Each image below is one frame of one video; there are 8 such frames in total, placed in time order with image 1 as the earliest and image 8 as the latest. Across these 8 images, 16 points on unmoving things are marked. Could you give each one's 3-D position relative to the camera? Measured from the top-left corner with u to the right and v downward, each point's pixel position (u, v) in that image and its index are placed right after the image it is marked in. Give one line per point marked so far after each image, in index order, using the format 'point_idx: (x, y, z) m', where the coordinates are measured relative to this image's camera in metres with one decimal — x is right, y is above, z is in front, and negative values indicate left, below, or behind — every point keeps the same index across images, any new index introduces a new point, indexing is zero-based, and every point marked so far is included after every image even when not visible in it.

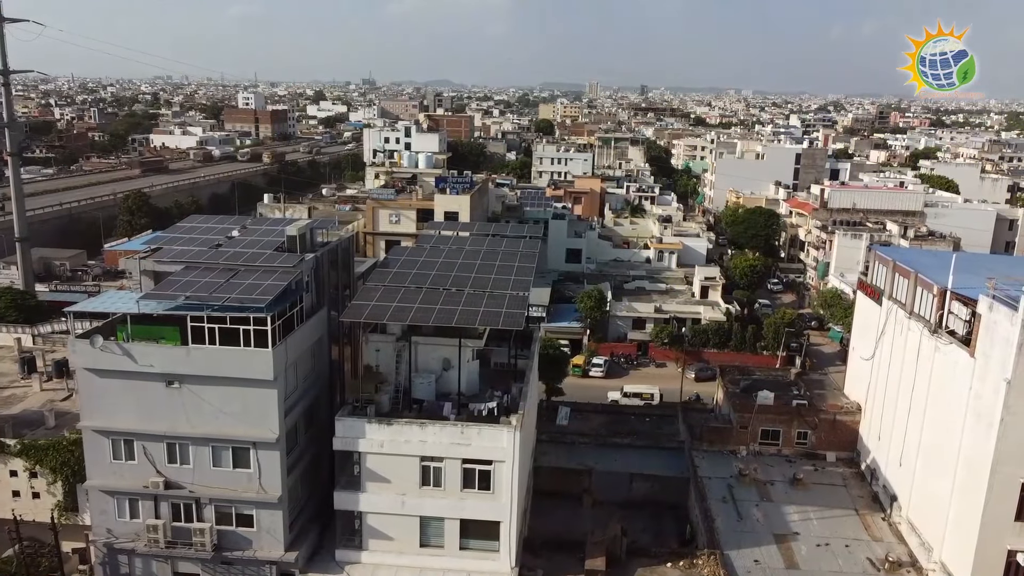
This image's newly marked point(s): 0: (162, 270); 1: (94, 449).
0: (-8.2, +0.4, +18.9) m
1: (-9.1, -3.5, +17.7) m
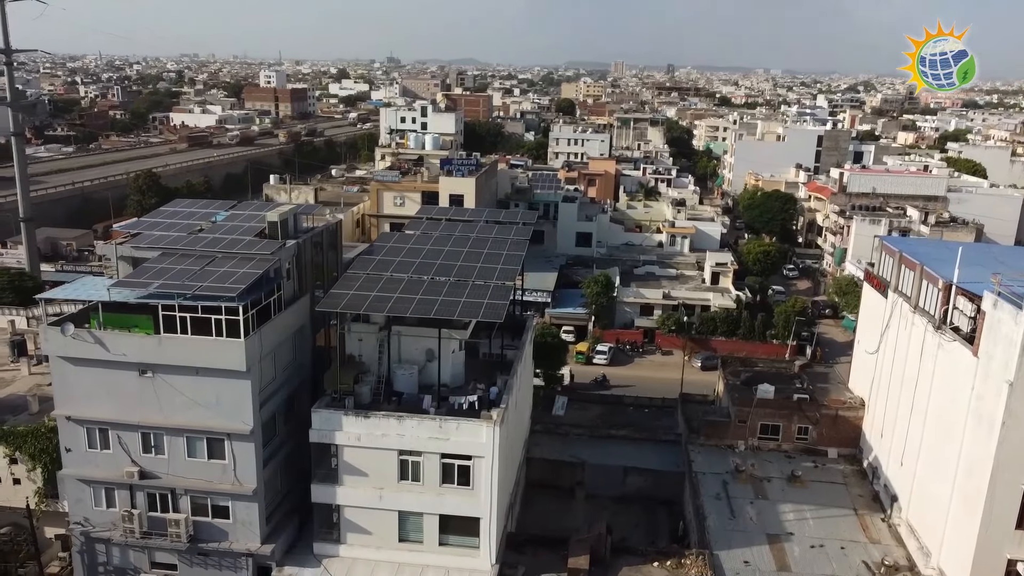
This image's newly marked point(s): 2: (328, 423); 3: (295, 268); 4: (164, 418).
0: (-8.5, +0.7, +18.5) m
1: (-9.5, -3.2, +17.5) m
2: (-3.9, -2.9, +17.3) m
3: (-5.2, +0.5, +19.2) m
4: (-7.3, -2.7, +17.1) m
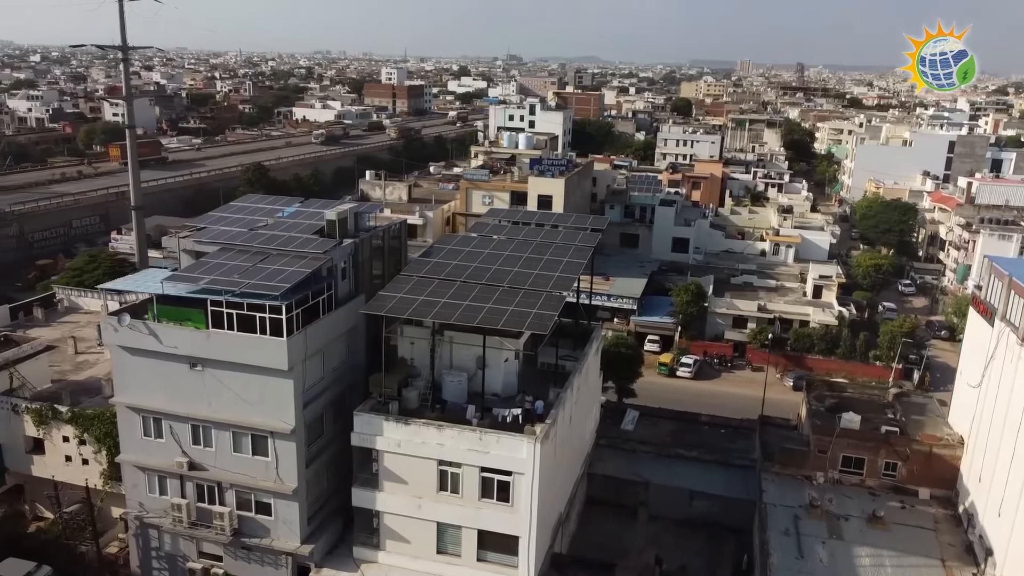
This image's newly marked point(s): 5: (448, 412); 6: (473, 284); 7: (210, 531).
0: (-7.2, +0.9, +18.8) m
1: (-8.5, -3.0, +17.9) m
2: (-3.0, -2.9, +17.0) m
3: (-3.8, +0.5, +19.1) m
4: (-6.3, -2.6, +17.2) m
5: (-1.4, -2.7, +17.6) m
6: (-0.9, +0.1, +18.3) m
7: (-6.5, -5.3, +17.7) m
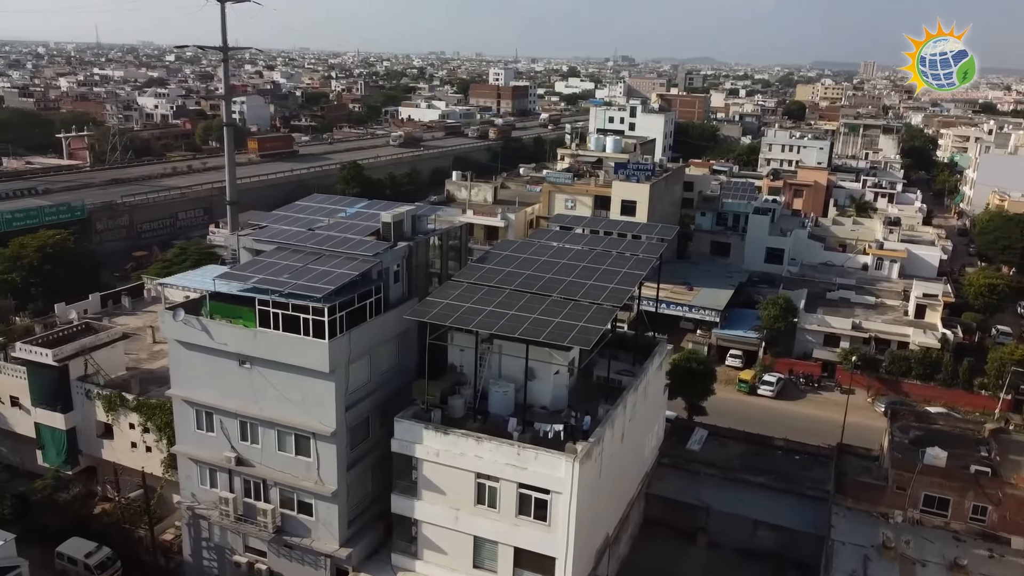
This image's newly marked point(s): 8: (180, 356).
0: (-5.9, +0.9, +19.1) m
1: (-7.5, -2.9, +18.4) m
2: (-2.1, -3.0, +16.8) m
3: (-2.6, +0.4, +18.9) m
4: (-5.4, -2.6, +17.4) m
5: (-0.4, -2.9, +17.1) m
6: (+0.2, -0.1, +17.7) m
7: (-5.7, -5.2, +17.9) m
8: (-7.3, -1.5, +18.0) m
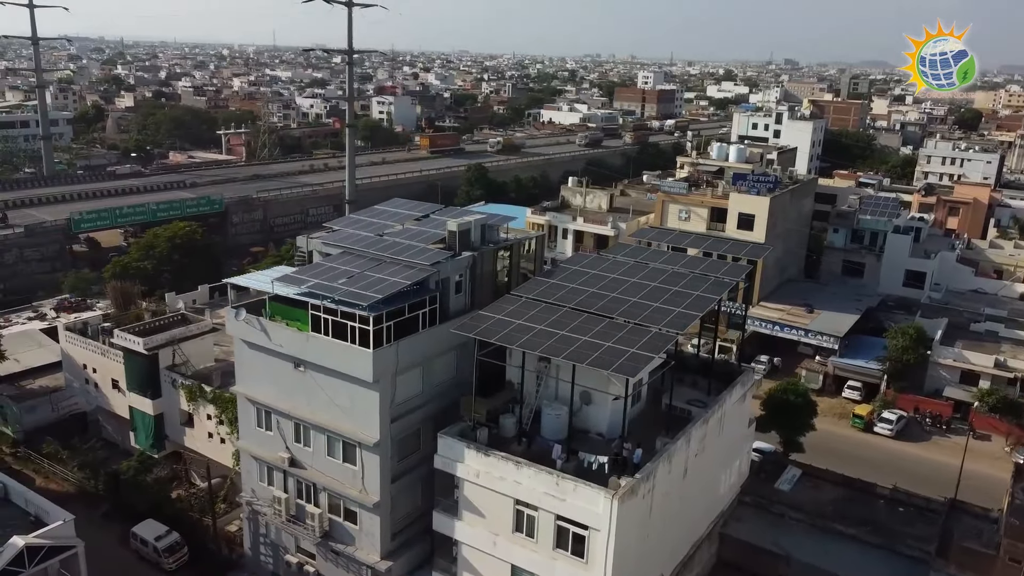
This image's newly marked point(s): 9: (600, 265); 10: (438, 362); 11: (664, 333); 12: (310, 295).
0: (-4.3, +0.8, +19.2) m
1: (-6.2, -2.9, +18.7) m
2: (-1.2, -3.3, +16.2) m
3: (-1.1, +0.1, +18.4) m
4: (-4.3, -2.7, +17.4) m
5: (+0.5, -3.2, +16.3) m
6: (+1.4, -0.5, +16.8) m
7: (-4.6, -5.3, +18.0) m
8: (-6.0, -1.5, +18.3) m
9: (+2.1, +0.6, +19.1) m
10: (-1.6, -1.6, +17.8) m
11: (+3.0, -0.9, +15.8) m
12: (-4.1, -0.1, +16.7) m
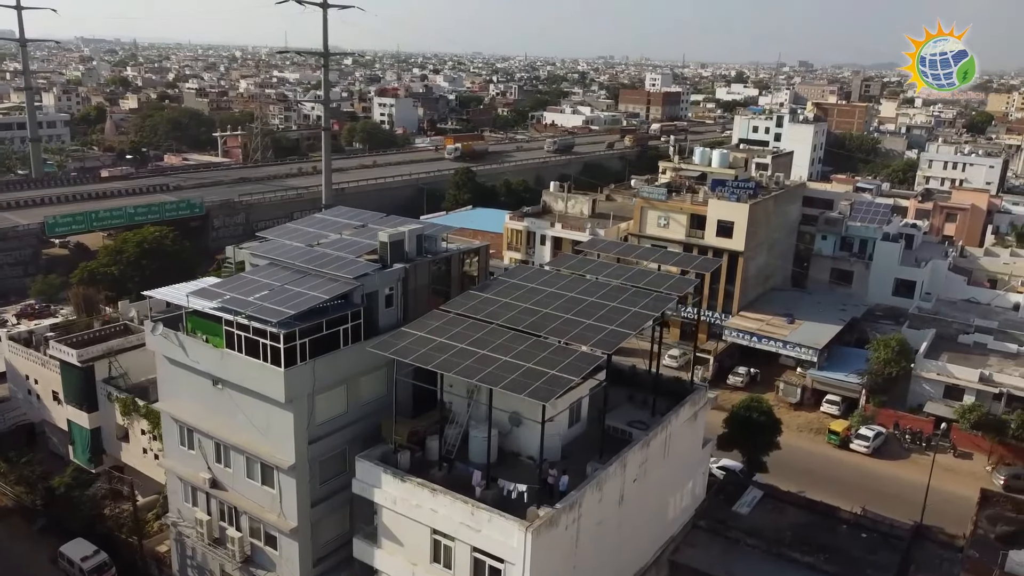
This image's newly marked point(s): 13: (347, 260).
0: (-5.8, +0.6, +18.4) m
1: (-7.6, -3.2, +18.0) m
2: (-2.7, -3.6, +15.4) m
3: (-2.5, -0.2, +17.6) m
4: (-5.8, -3.0, +16.6) m
5: (-1.0, -3.5, +15.4) m
6: (-0.1, -0.8, +15.9) m
7: (-6.1, -5.6, +17.2) m
8: (-7.5, -1.8, +17.6) m
9: (+0.6, +0.2, +18.2) m
10: (-3.1, -1.9, +17.0) m
11: (+1.5, -1.2, +14.9) m
12: (-5.6, -0.4, +15.9) m
13: (-3.5, +0.6, +17.4) m
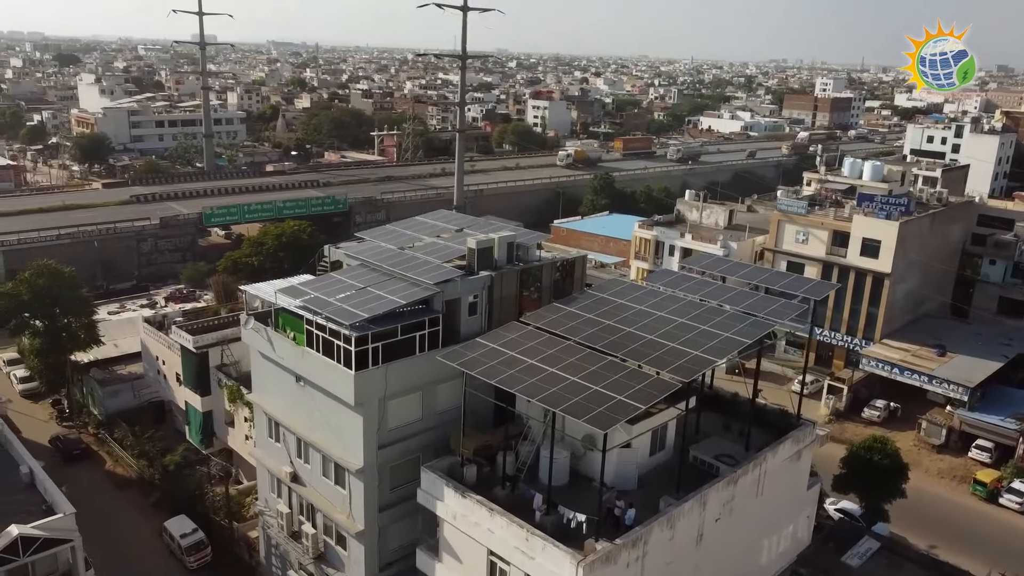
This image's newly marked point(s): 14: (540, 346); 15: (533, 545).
0: (-3.7, +0.6, +18.6) m
1: (-5.8, -3.1, +18.5) m
2: (-1.5, -3.7, +15.0) m
3: (-0.7, -0.3, +17.1) m
4: (-4.2, -2.9, +16.8) m
5: (+0.2, -3.7, +14.7) m
6: (+1.4, -1.1, +15.0) m
7: (-4.6, -5.5, +17.4) m
8: (-5.6, -1.7, +18.1) m
9: (+2.6, -0.1, +17.2) m
10: (-1.5, -2.1, +16.6) m
11: (+2.7, -1.5, +13.7) m
12: (-4.0, -0.4, +16.1) m
13: (-1.7, +0.5, +17.1) m
14: (+0.6, -1.1, +15.1) m
15: (+0.3, -4.2, +13.2) m
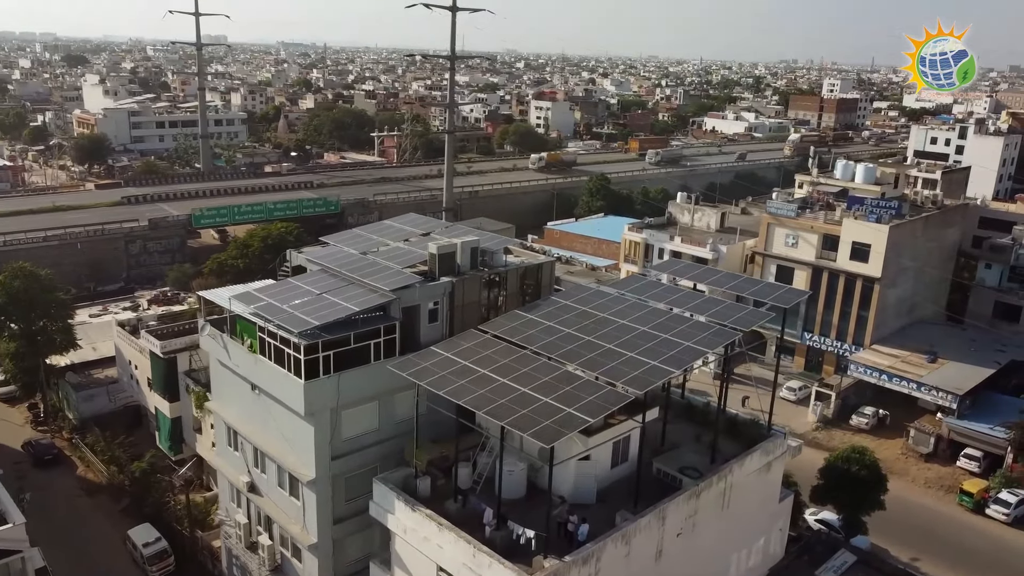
0: (-4.4, +0.4, +18.2) m
1: (-6.6, -3.2, +18.1) m
2: (-2.3, -3.8, +14.6) m
3: (-1.5, -0.5, +16.7) m
4: (-5.0, -3.1, +16.5) m
5: (-0.6, -3.9, +14.3) m
6: (+0.5, -1.2, +14.6) m
7: (-5.4, -5.7, +17.1) m
8: (-6.4, -1.8, +17.7) m
9: (+1.8, -0.2, +16.7) m
10: (-2.3, -2.2, +16.2) m
11: (+1.8, -1.7, +13.3) m
12: (-4.8, -0.5, +15.7) m
13: (-2.5, +0.4, +16.7) m
14: (-0.2, -1.2, +14.7) m
15: (-0.5, -4.3, +12.8) m
